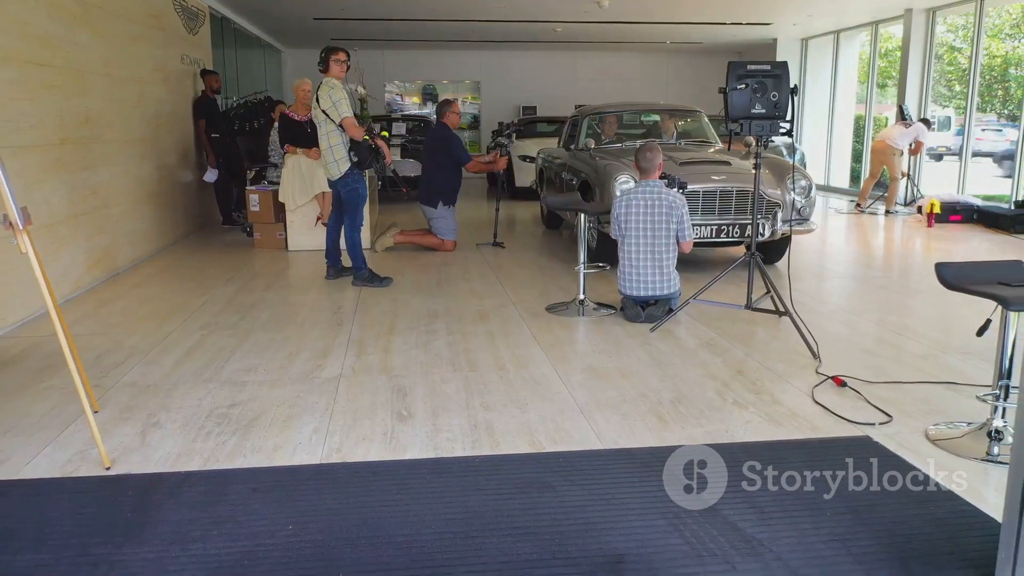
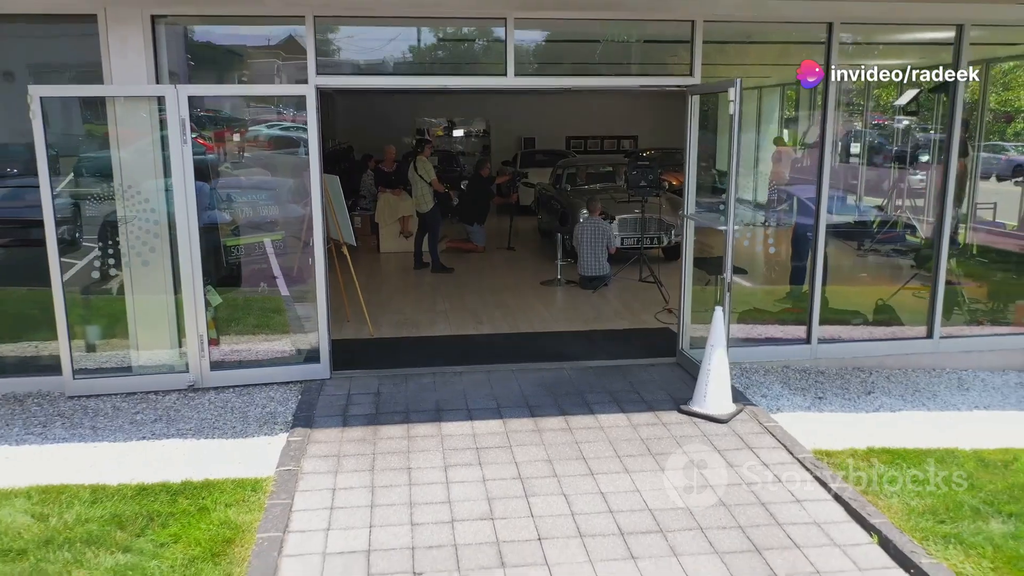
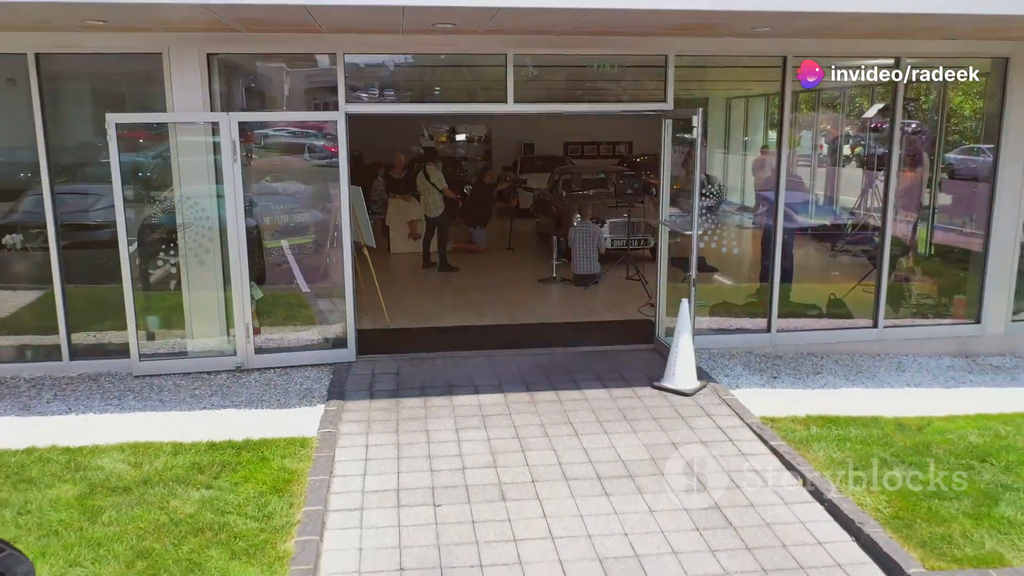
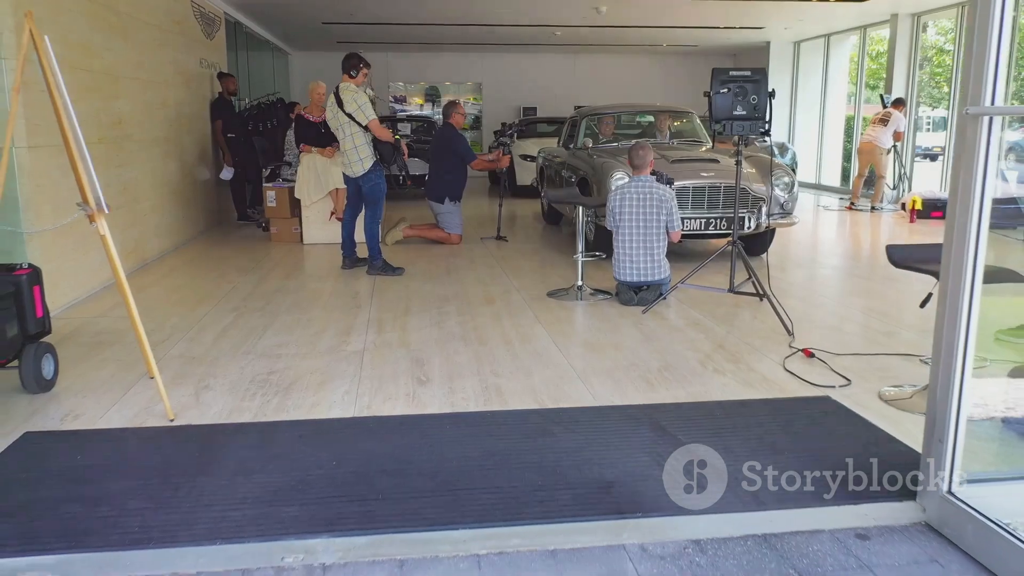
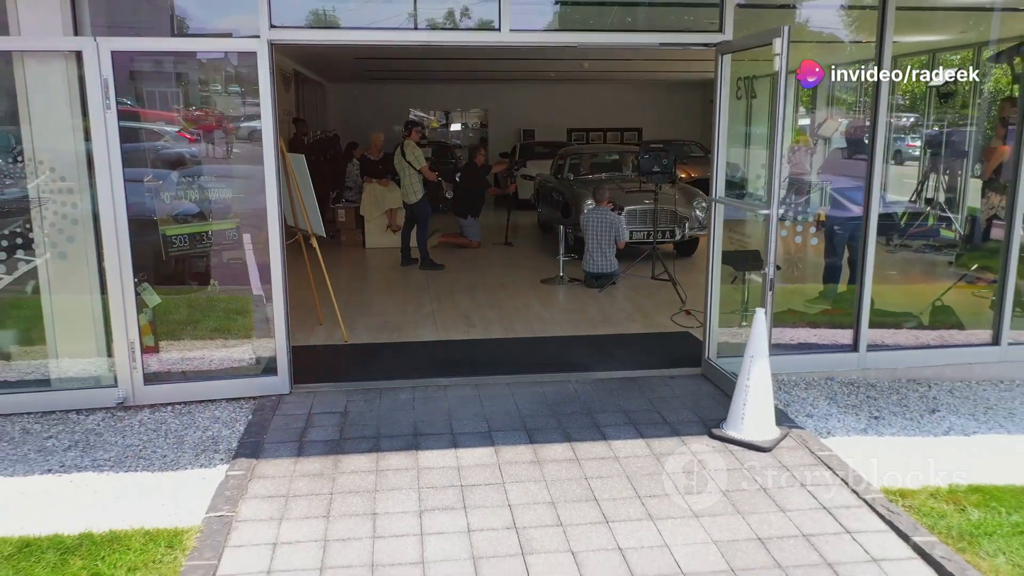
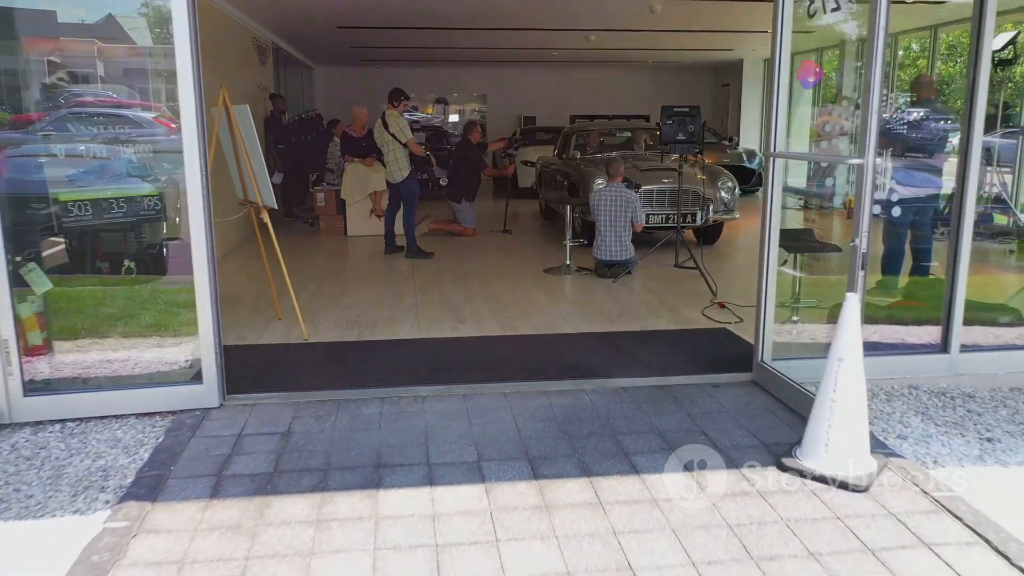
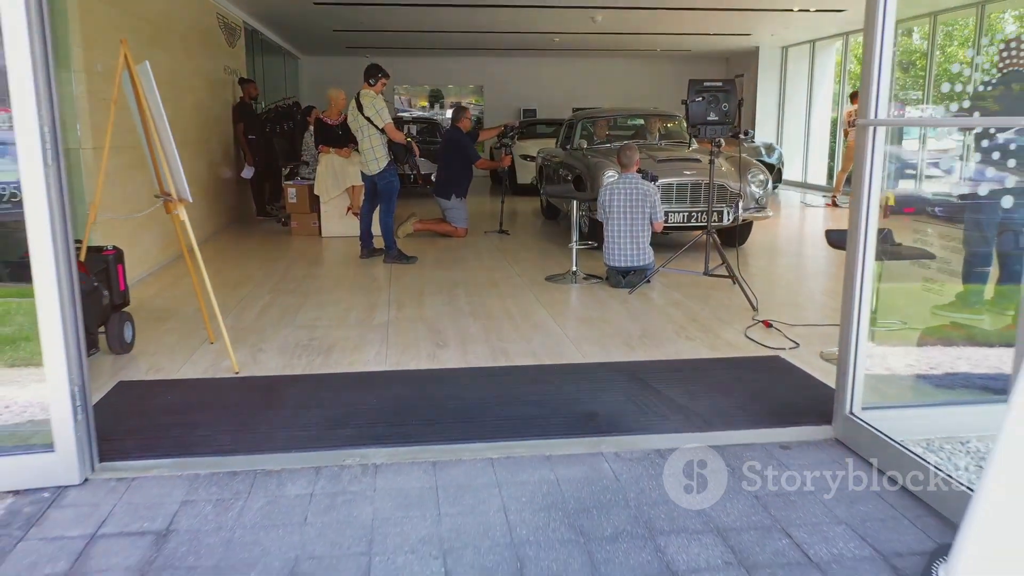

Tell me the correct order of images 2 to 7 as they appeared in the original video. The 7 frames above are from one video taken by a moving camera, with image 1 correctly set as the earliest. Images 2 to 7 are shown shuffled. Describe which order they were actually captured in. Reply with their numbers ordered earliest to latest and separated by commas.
4, 7, 6, 5, 2, 3
